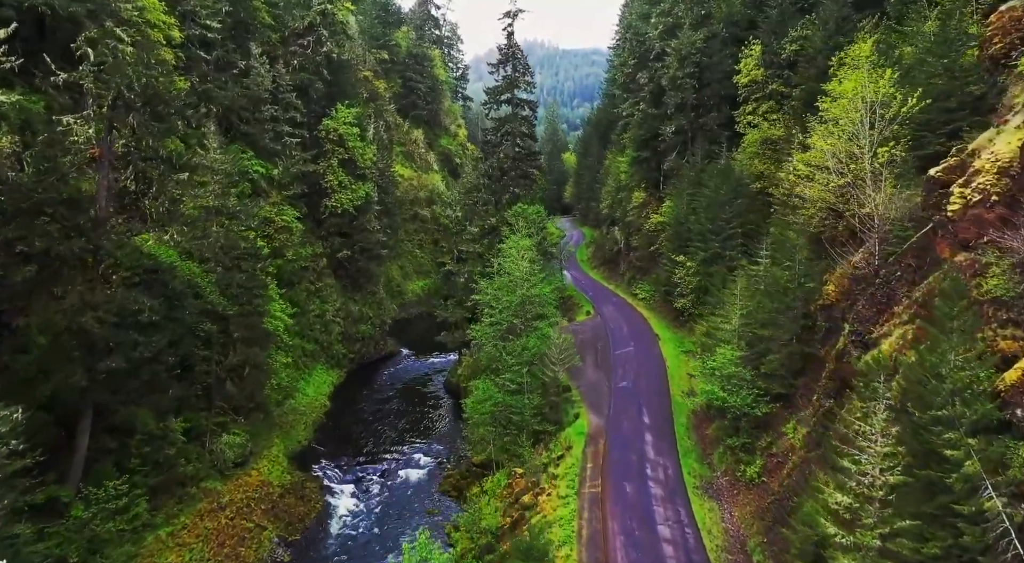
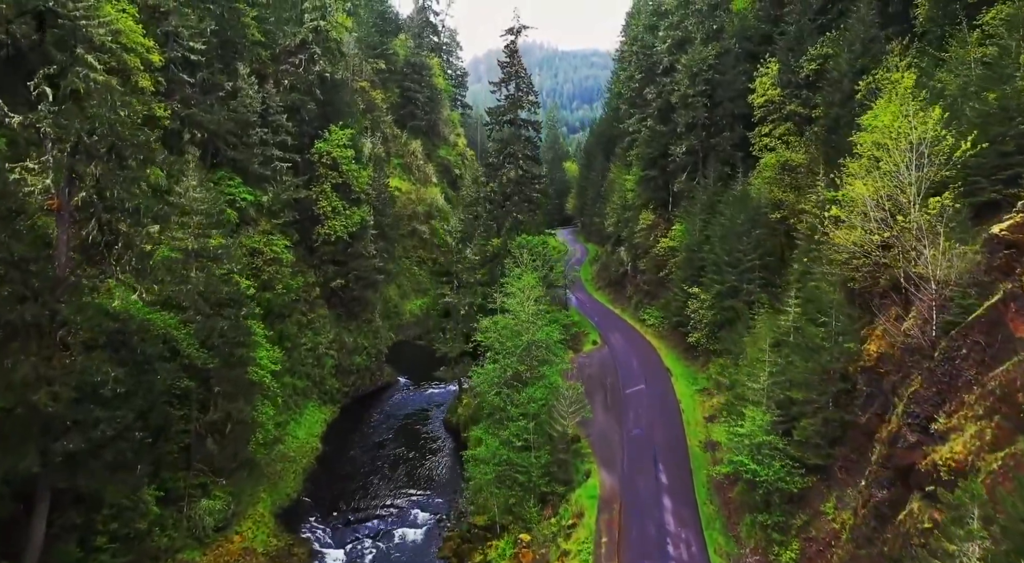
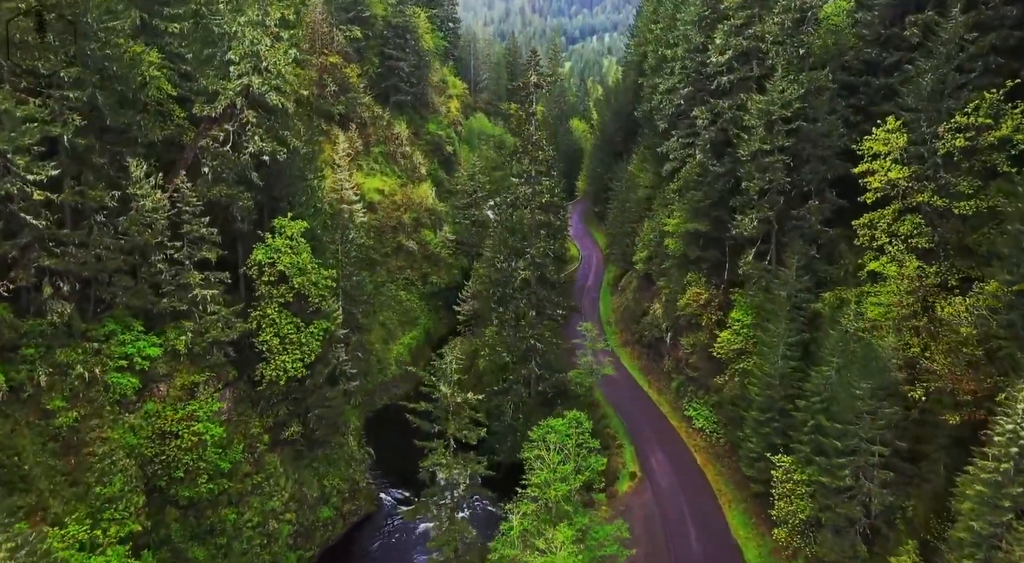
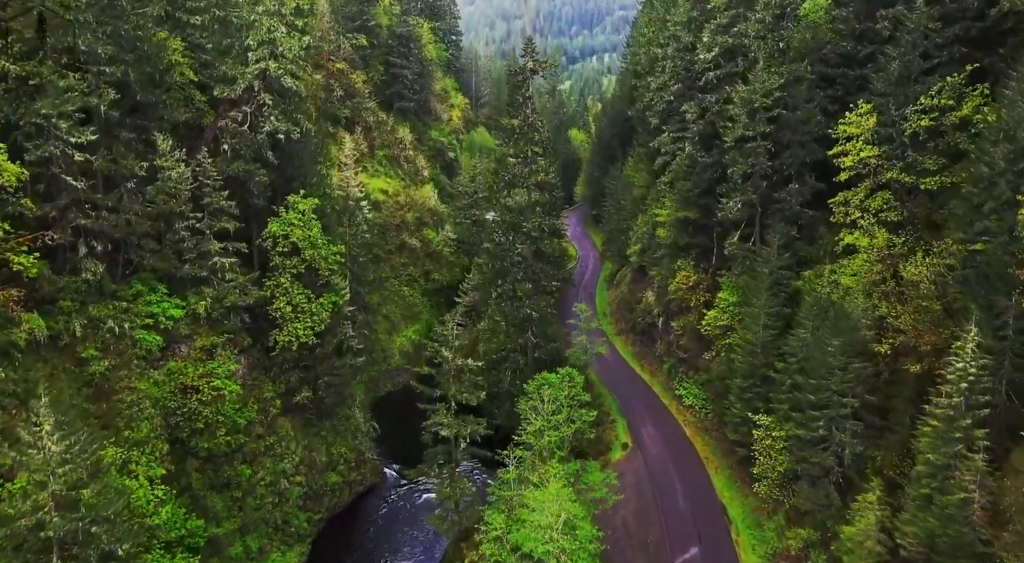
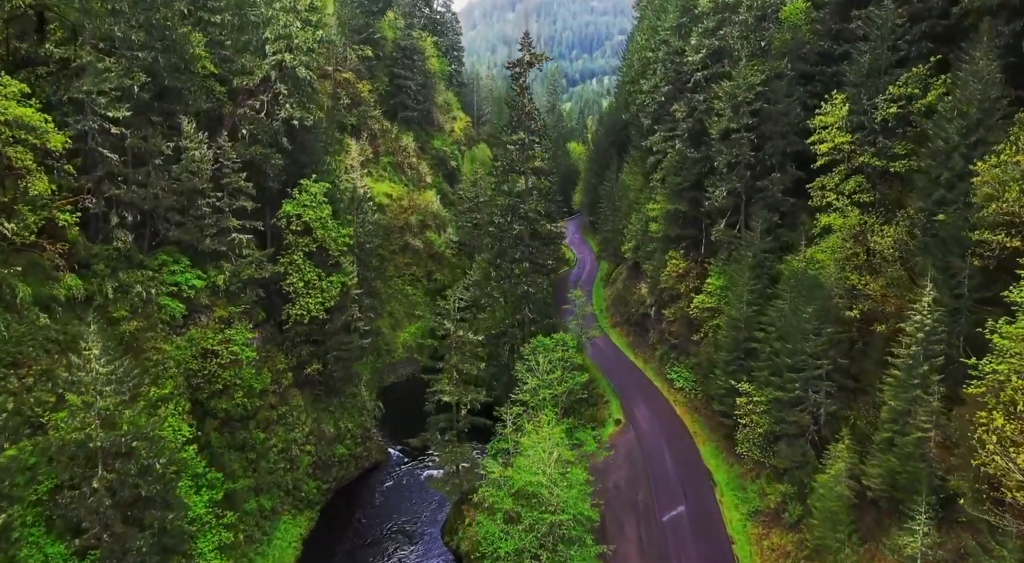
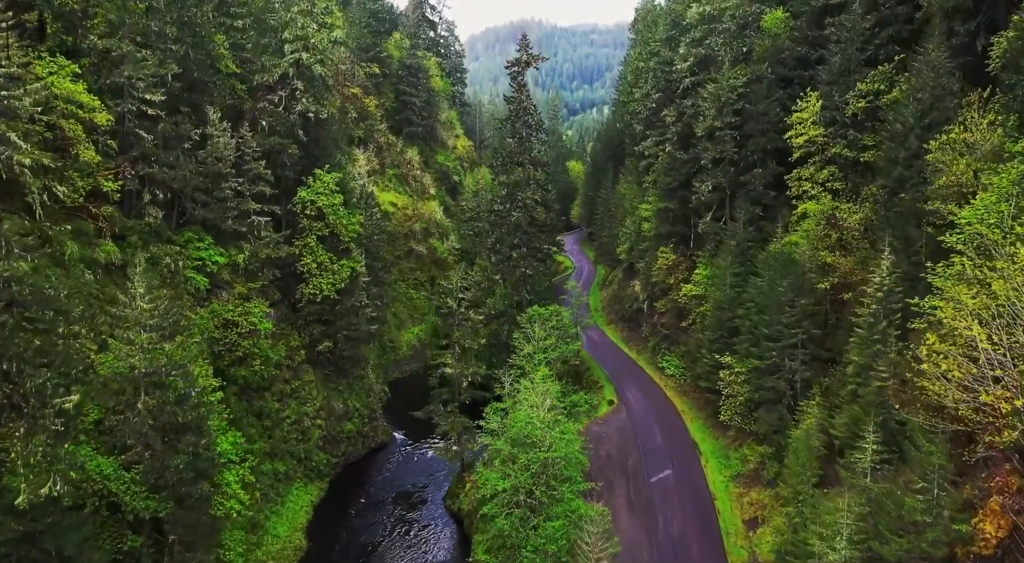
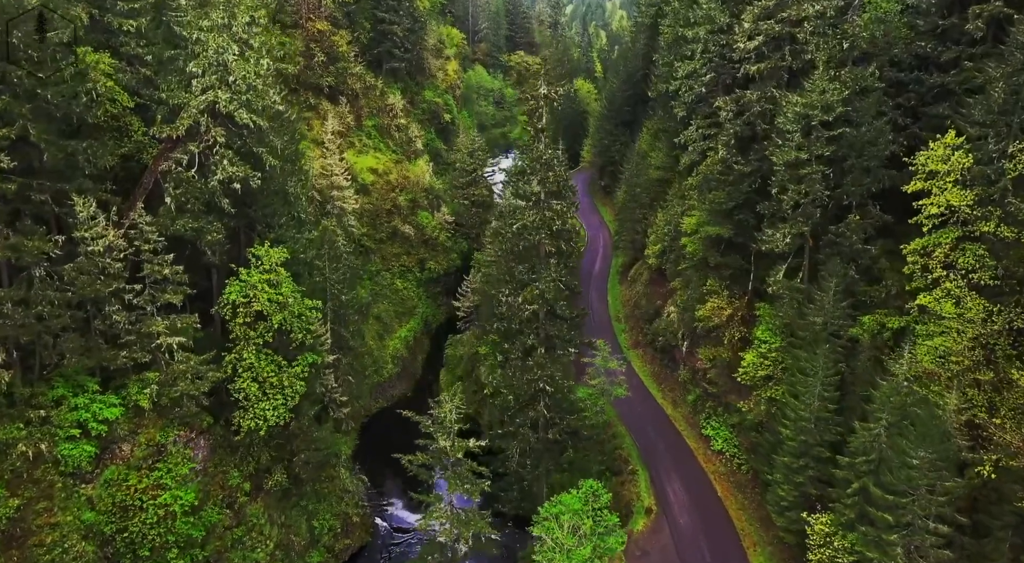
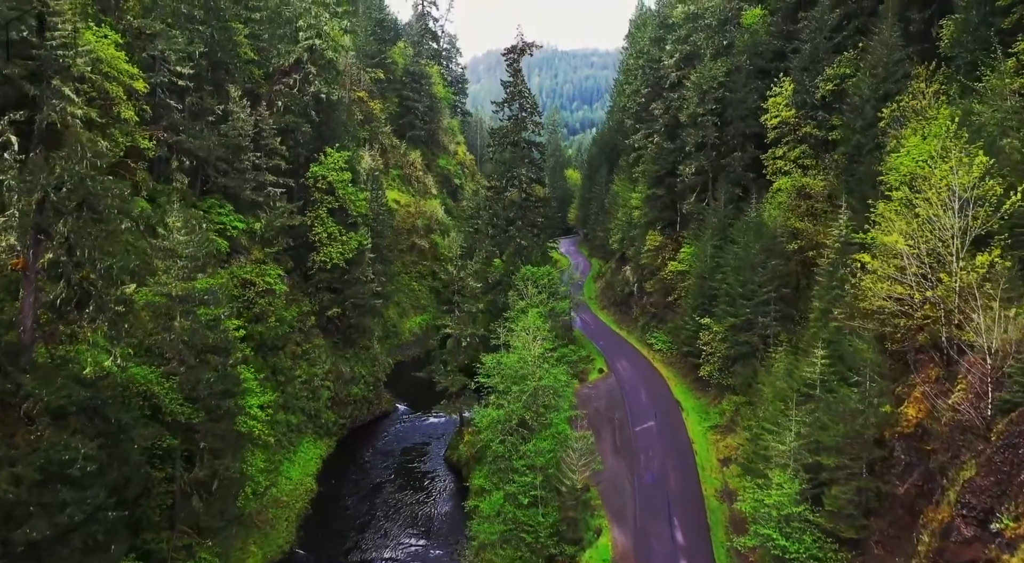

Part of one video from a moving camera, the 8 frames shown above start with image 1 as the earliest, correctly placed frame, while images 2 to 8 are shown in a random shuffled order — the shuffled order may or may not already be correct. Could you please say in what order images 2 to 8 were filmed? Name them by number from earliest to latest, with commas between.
2, 8, 6, 5, 4, 3, 7
